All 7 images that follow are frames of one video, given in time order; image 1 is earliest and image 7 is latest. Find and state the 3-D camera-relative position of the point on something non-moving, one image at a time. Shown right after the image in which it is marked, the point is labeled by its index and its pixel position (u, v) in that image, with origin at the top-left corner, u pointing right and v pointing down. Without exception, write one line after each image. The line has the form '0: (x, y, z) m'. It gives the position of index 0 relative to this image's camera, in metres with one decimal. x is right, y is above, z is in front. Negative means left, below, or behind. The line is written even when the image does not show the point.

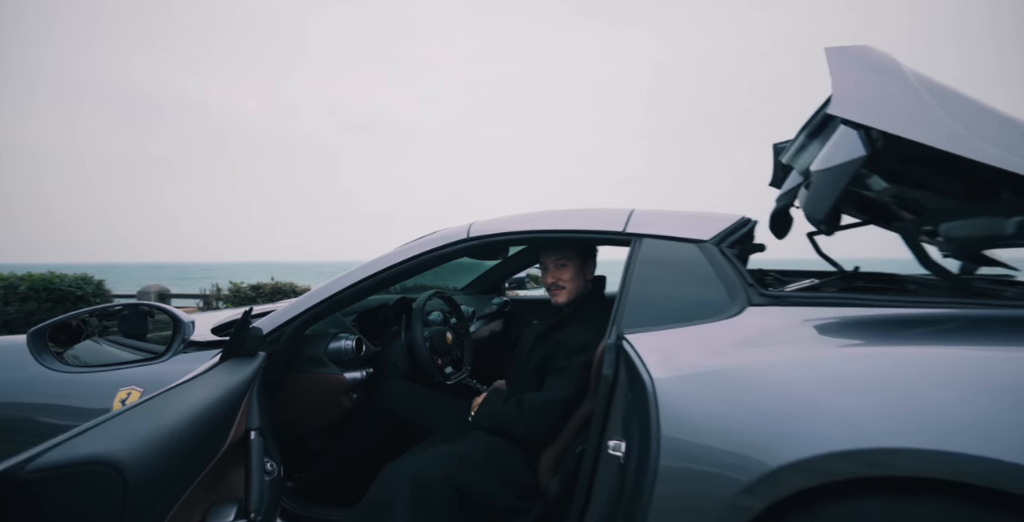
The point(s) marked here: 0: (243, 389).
0: (-0.7, -0.3, +1.2) m
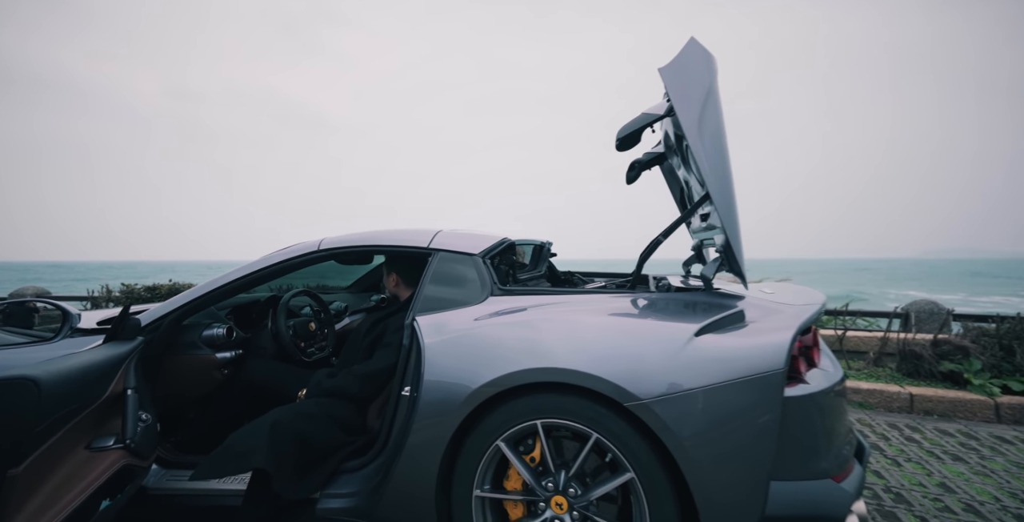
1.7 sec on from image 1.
0: (-1.4, -0.4, +1.7) m
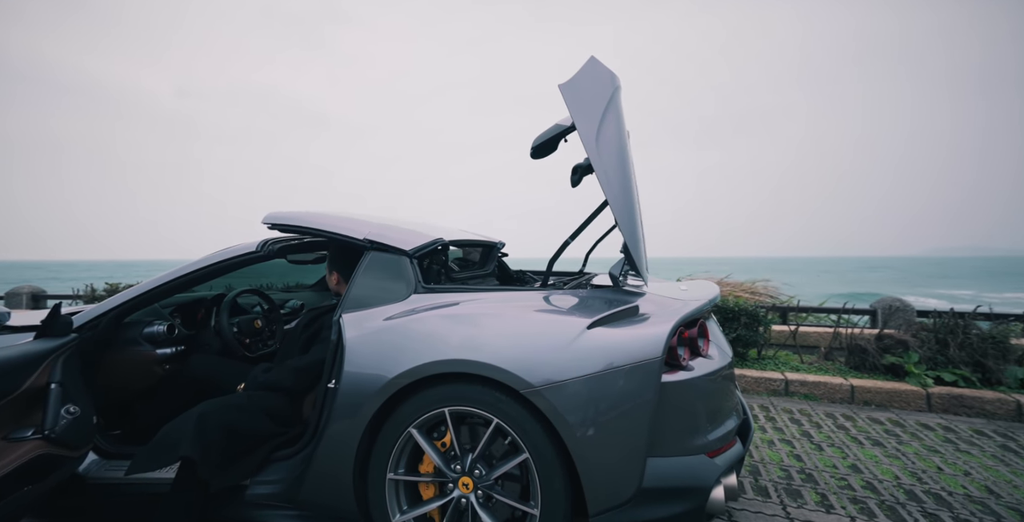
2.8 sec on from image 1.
0: (-1.8, -0.4, +1.8) m
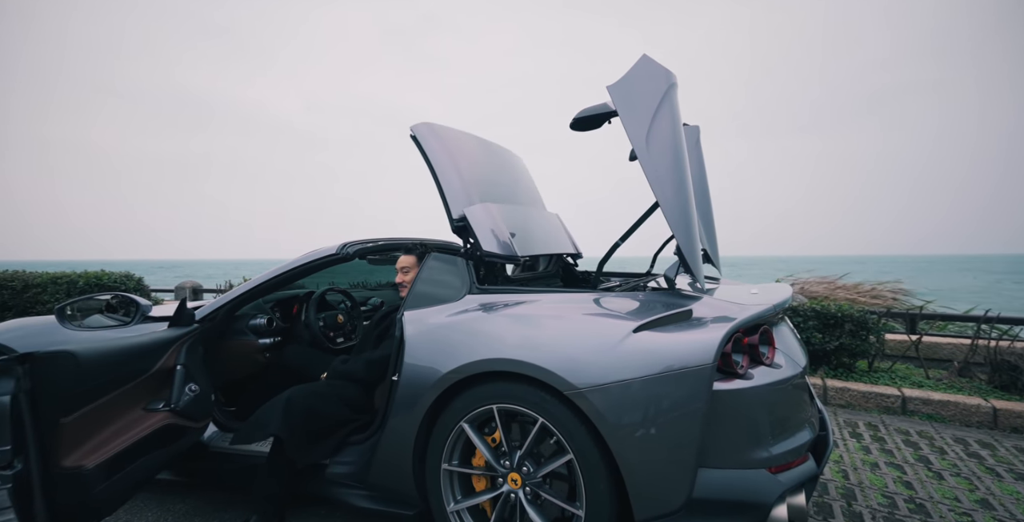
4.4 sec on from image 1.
0: (-1.6, -0.4, +2.1) m
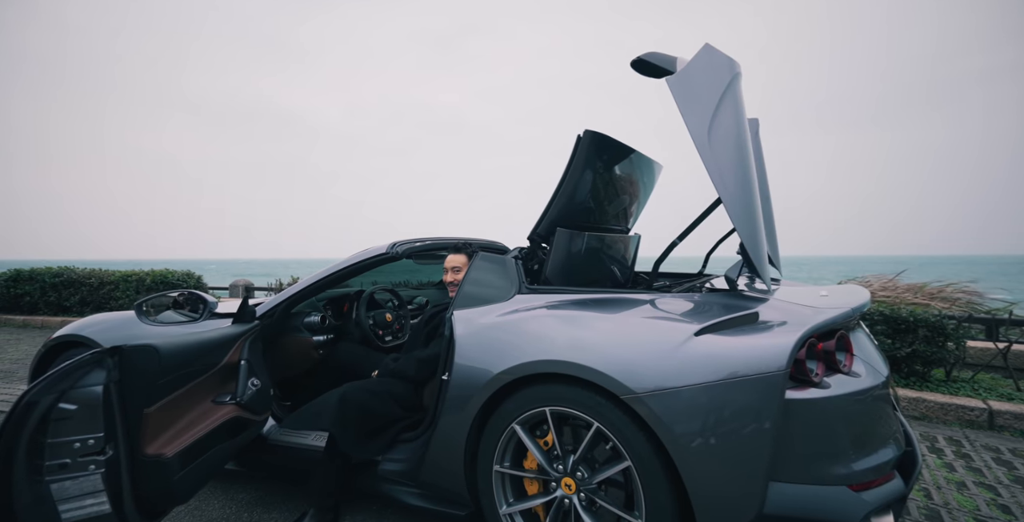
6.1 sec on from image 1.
0: (-1.3, -0.4, +2.2) m
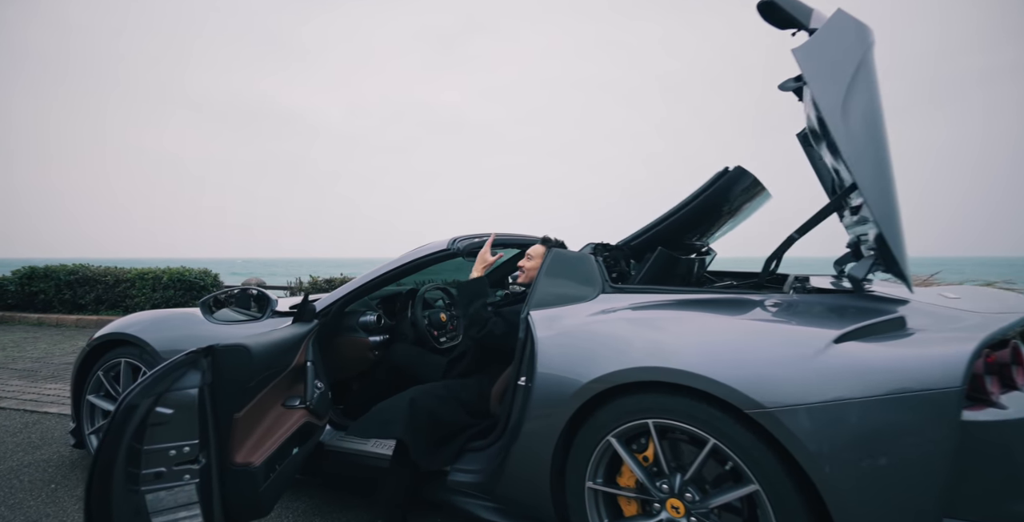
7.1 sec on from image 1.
0: (-1.0, -0.3, +2.1) m
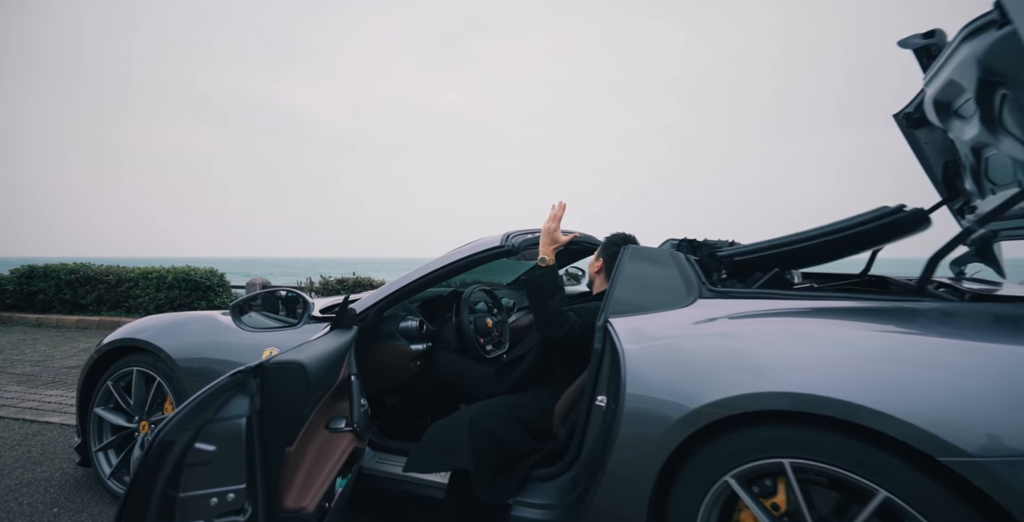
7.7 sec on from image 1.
0: (-0.7, -0.3, +1.8) m
